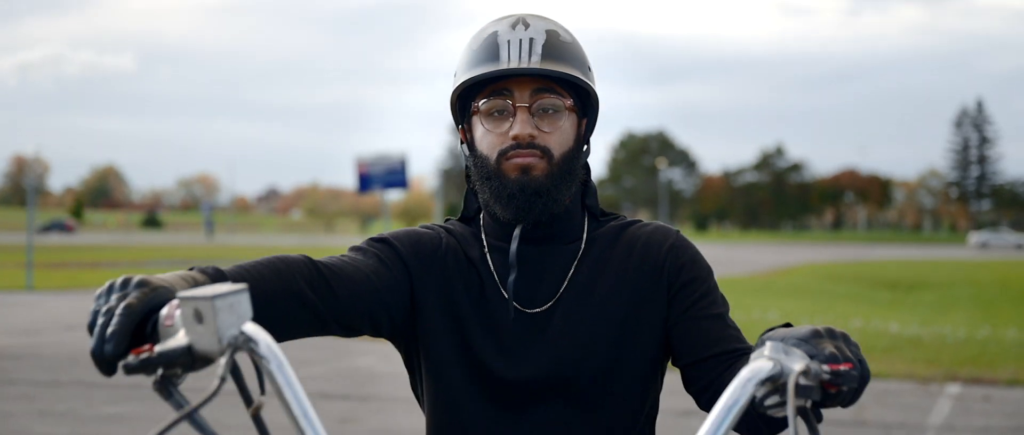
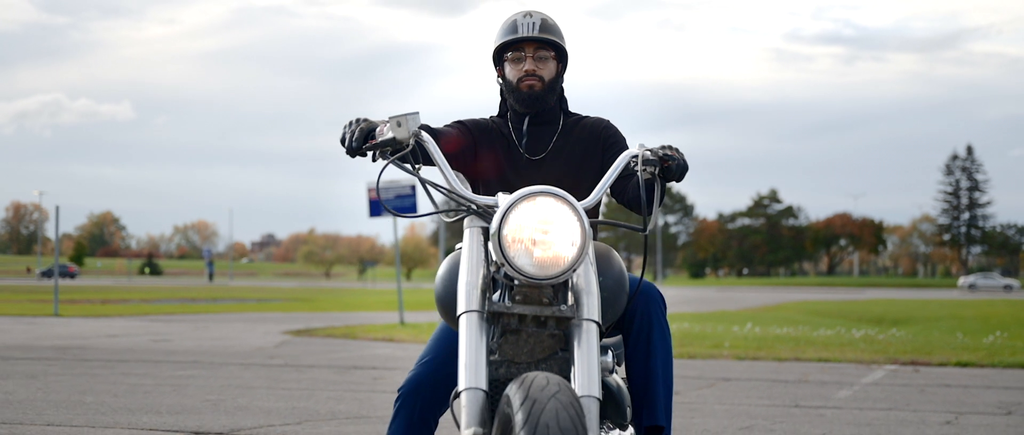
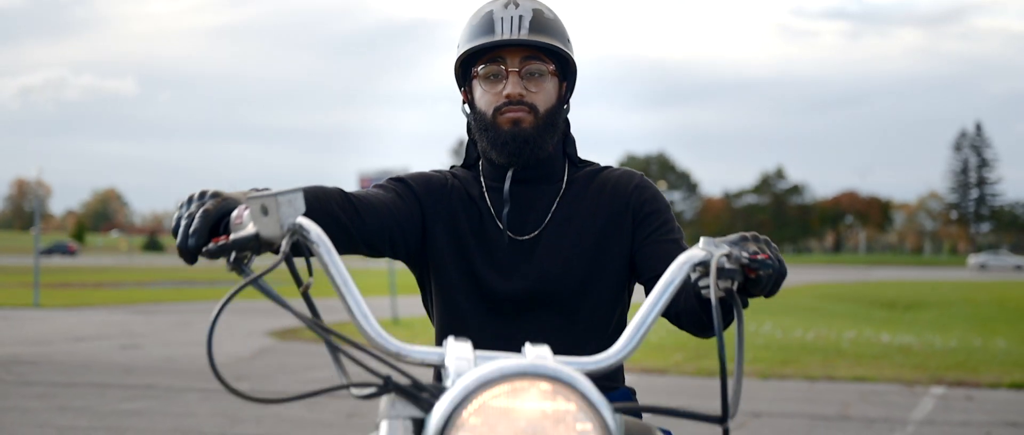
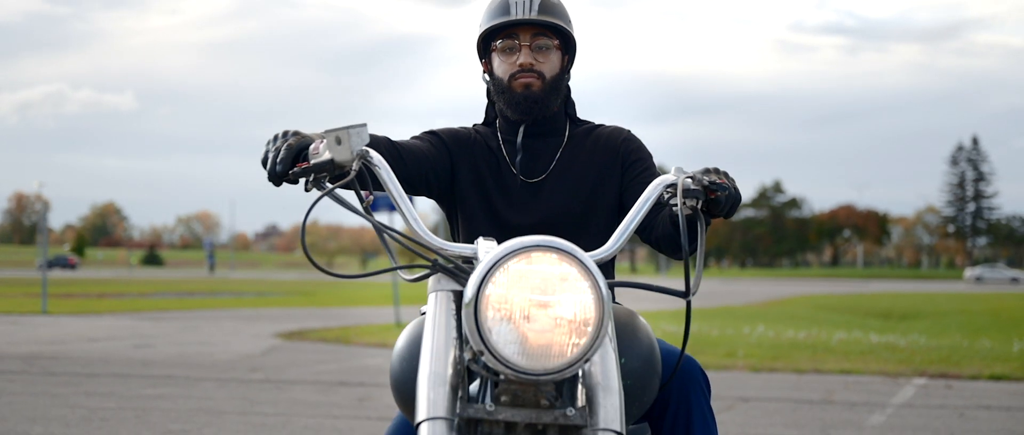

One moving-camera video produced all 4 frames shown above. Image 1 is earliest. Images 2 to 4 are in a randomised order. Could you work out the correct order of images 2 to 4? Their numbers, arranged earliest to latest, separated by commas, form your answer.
3, 4, 2
